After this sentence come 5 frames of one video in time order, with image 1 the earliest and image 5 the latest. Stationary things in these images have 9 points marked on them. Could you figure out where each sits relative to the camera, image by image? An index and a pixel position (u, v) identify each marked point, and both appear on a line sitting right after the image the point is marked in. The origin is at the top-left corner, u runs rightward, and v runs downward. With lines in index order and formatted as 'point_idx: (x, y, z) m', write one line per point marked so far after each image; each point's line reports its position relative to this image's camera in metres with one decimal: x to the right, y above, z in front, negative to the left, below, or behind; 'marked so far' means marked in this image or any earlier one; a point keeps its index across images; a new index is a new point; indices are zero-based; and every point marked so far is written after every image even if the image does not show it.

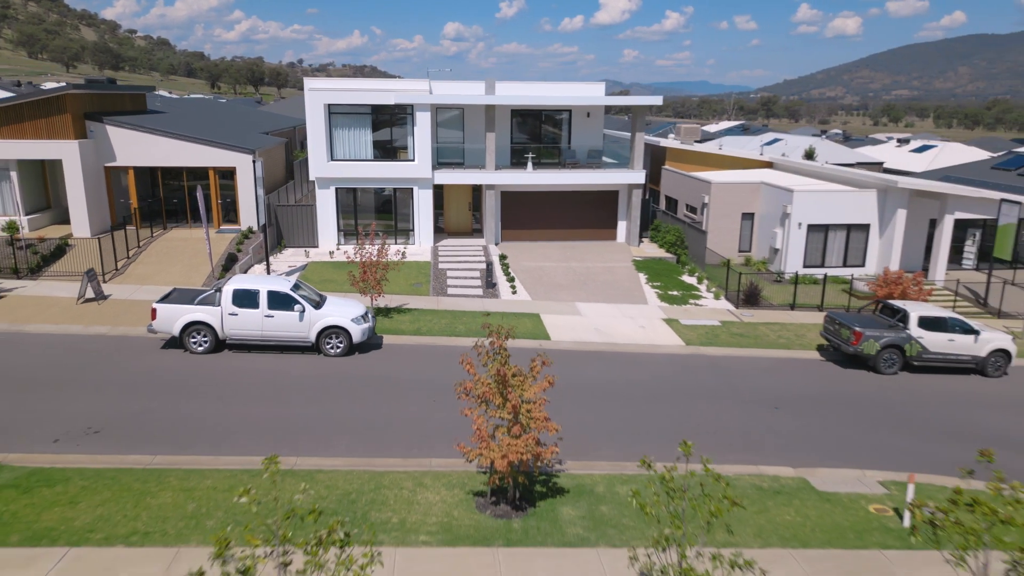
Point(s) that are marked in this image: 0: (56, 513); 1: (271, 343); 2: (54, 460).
0: (-5.6, -2.8, +9.4) m
1: (-5.0, -1.2, +16.0) m
2: (-6.6, -2.4, +11.0) m
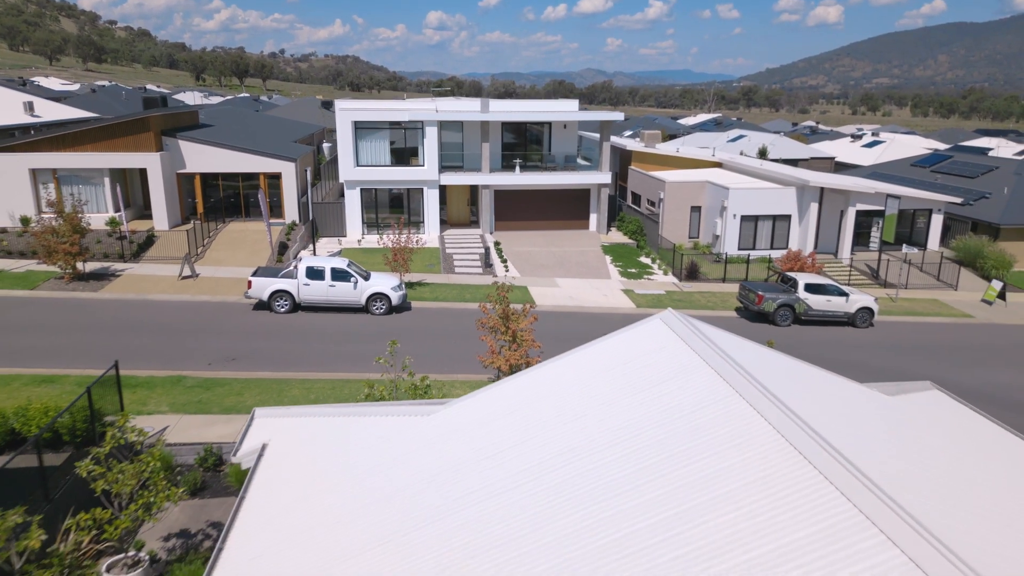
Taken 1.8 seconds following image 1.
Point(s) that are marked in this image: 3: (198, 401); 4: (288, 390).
0: (-5.6, -2.2, +15.4) m
1: (-5.2, -0.5, +22.0) m
2: (-6.6, -1.9, +16.9) m
3: (-6.3, -2.2, +15.2) m
4: (-4.7, -2.1, +15.9) m
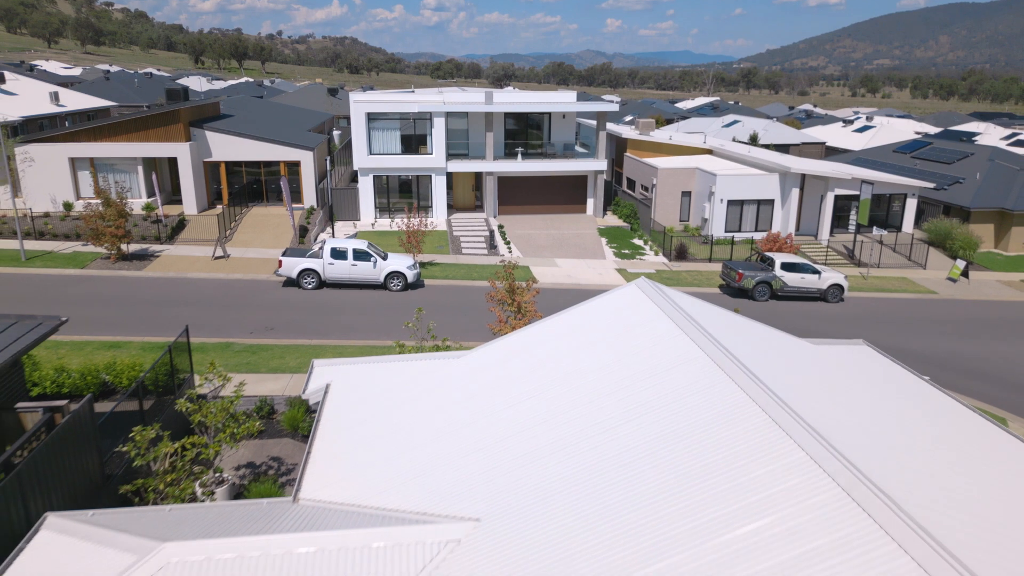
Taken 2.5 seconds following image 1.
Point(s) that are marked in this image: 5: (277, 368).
0: (-5.5, -1.7, +17.8) m
1: (-5.1, +0.2, +24.4) m
2: (-6.5, -1.3, +19.4) m
3: (-6.1, -1.7, +17.7) m
4: (-4.5, -1.6, +18.4) m
5: (-5.4, -1.8, +17.4) m
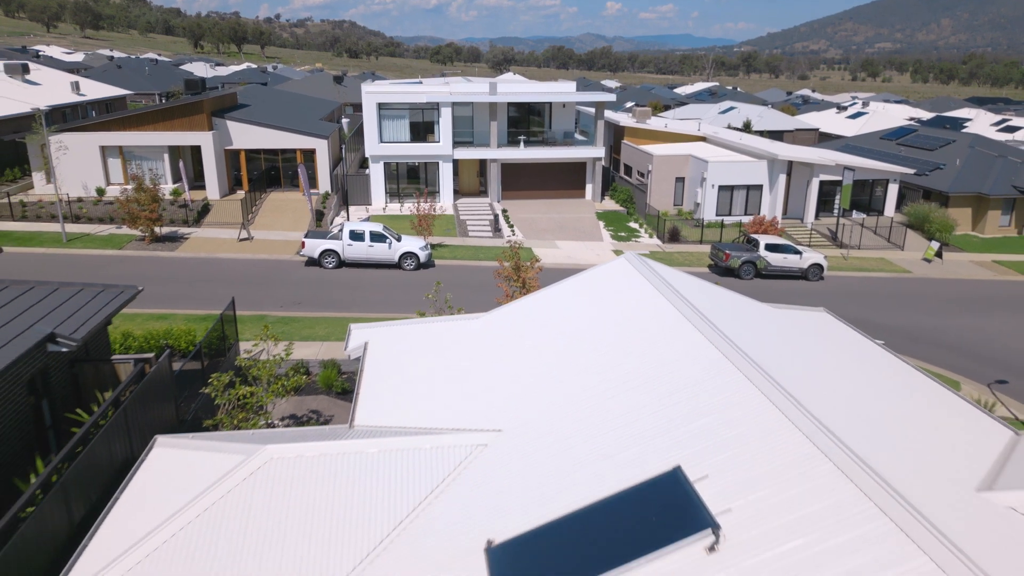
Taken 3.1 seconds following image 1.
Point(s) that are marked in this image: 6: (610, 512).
0: (-5.4, -1.1, +19.9) m
1: (-4.9, +0.9, +26.4) m
2: (-6.3, -0.7, +21.5) m
3: (-6.0, -1.1, +19.8) m
4: (-4.4, -1.0, +20.4) m
5: (-5.2, -1.2, +19.5) m
6: (+0.8, -2.0, +6.9) m
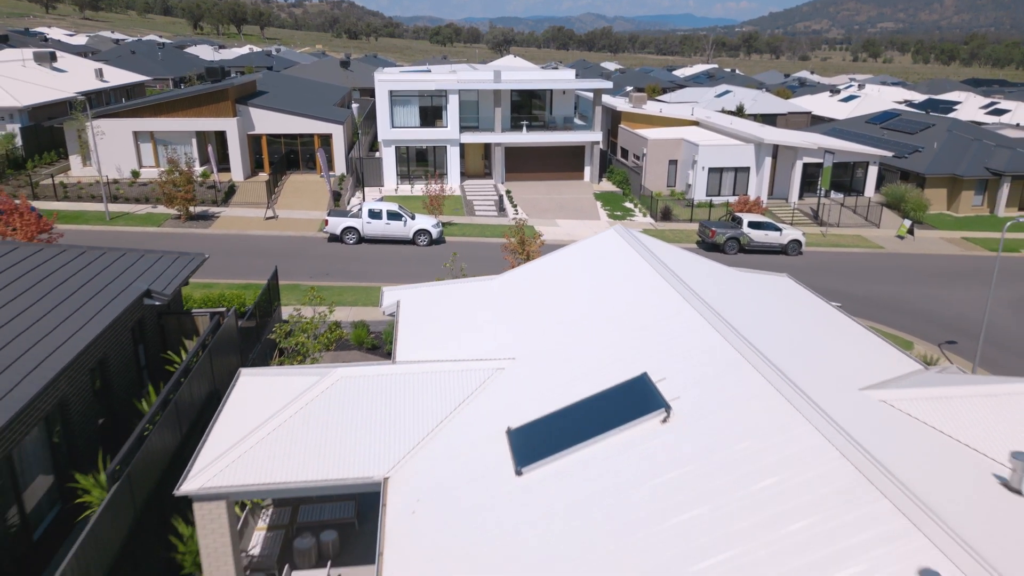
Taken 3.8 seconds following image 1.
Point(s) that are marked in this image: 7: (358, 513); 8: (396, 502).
0: (-5.2, -0.3, +22.5) m
1: (-4.7, +1.9, +29.0) m
2: (-6.2, +0.2, +24.1) m
3: (-5.8, -0.3, +22.4) m
4: (-4.2, -0.1, +23.0) m
5: (-5.0, -0.4, +22.1) m
6: (+1.0, -1.4, +9.5) m
7: (-2.5, -3.7, +12.4) m
8: (-1.4, -2.6, +9.1) m
